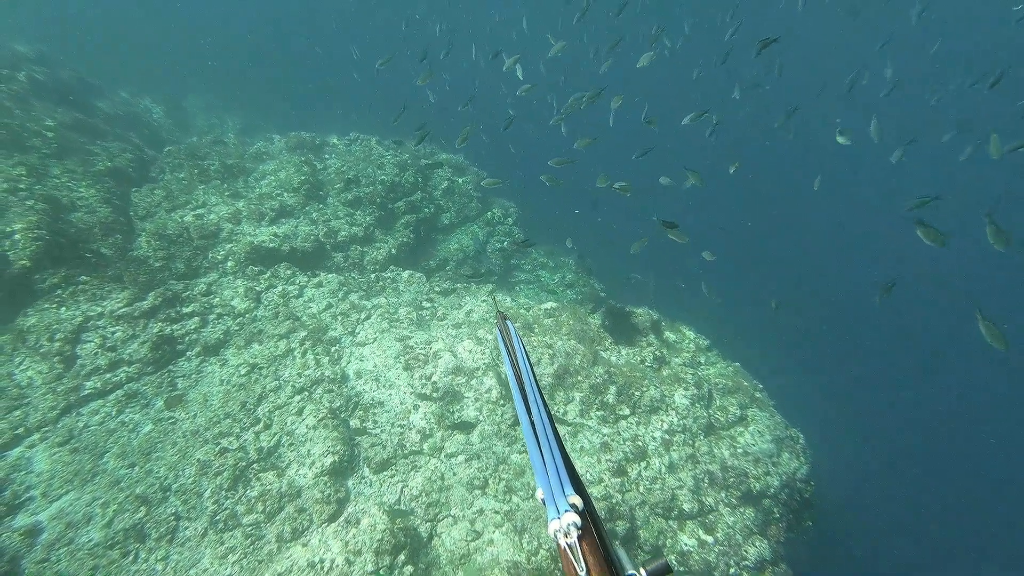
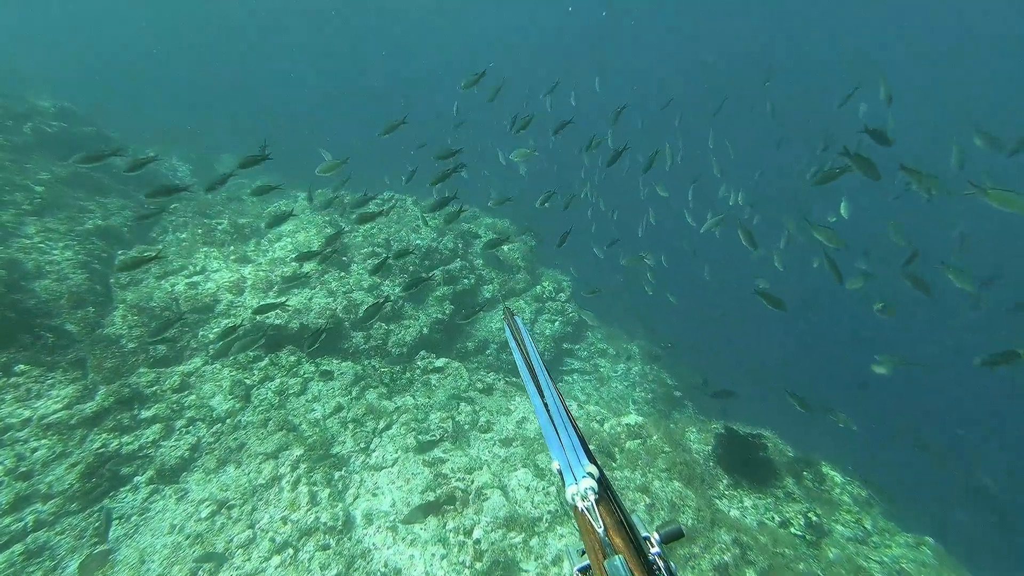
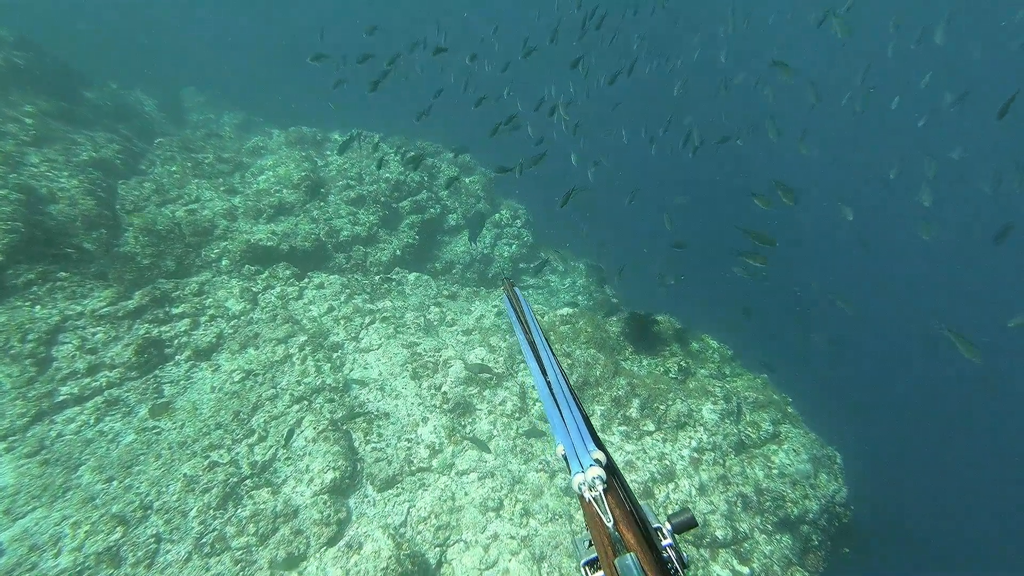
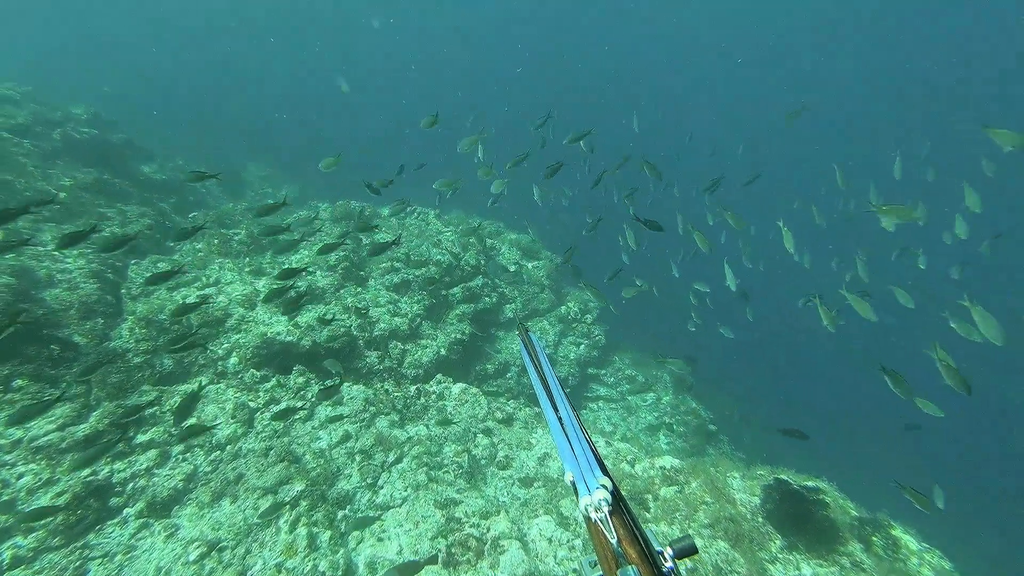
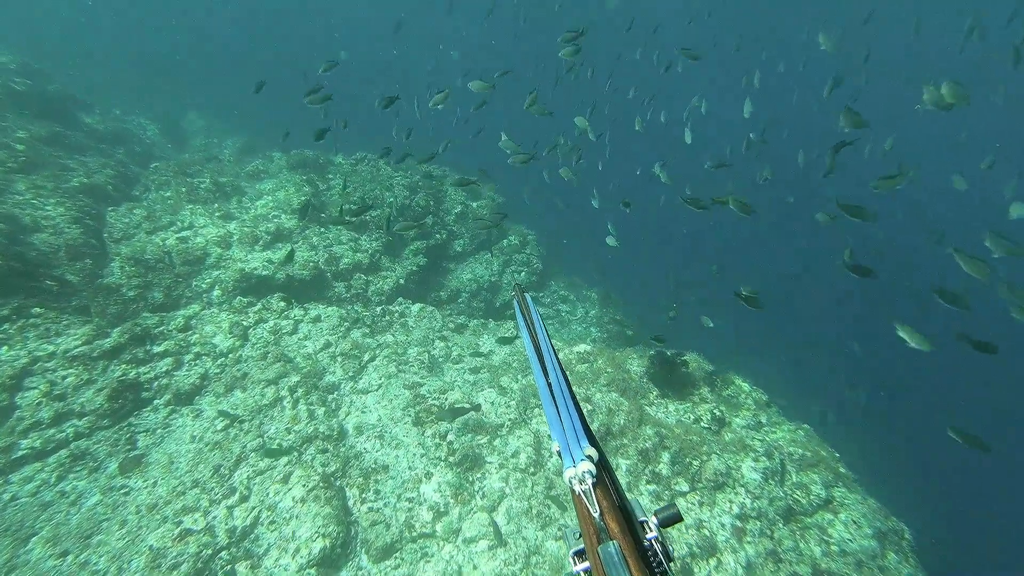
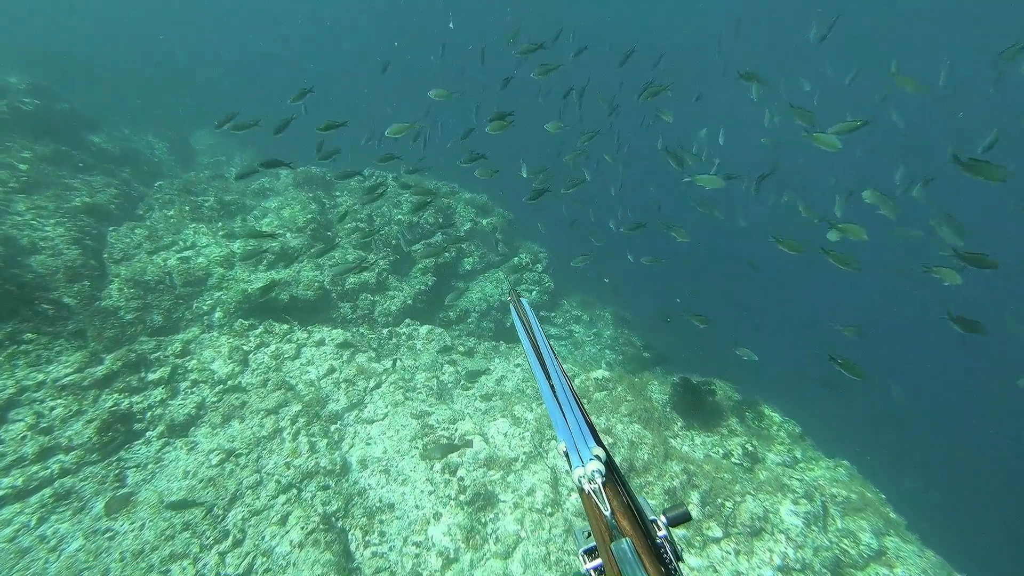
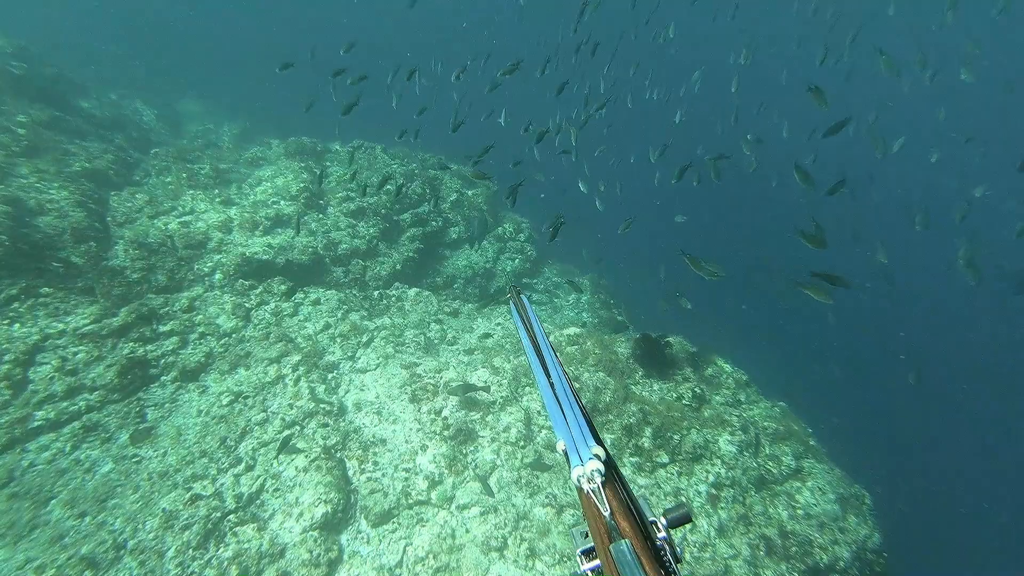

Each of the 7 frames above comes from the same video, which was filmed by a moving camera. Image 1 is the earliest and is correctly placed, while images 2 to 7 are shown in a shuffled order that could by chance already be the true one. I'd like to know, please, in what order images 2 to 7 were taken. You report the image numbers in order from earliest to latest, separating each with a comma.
3, 7, 5, 6, 2, 4
